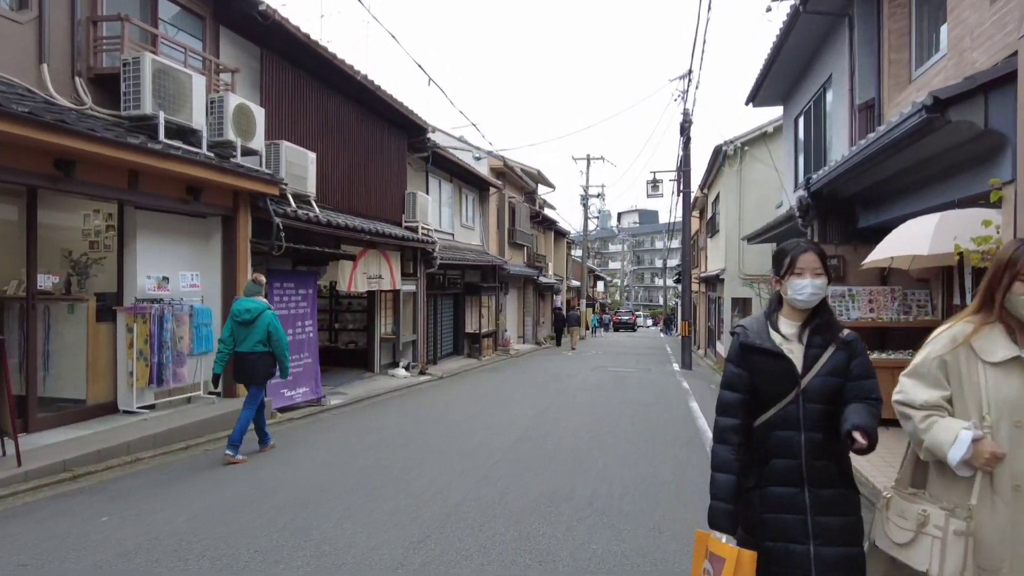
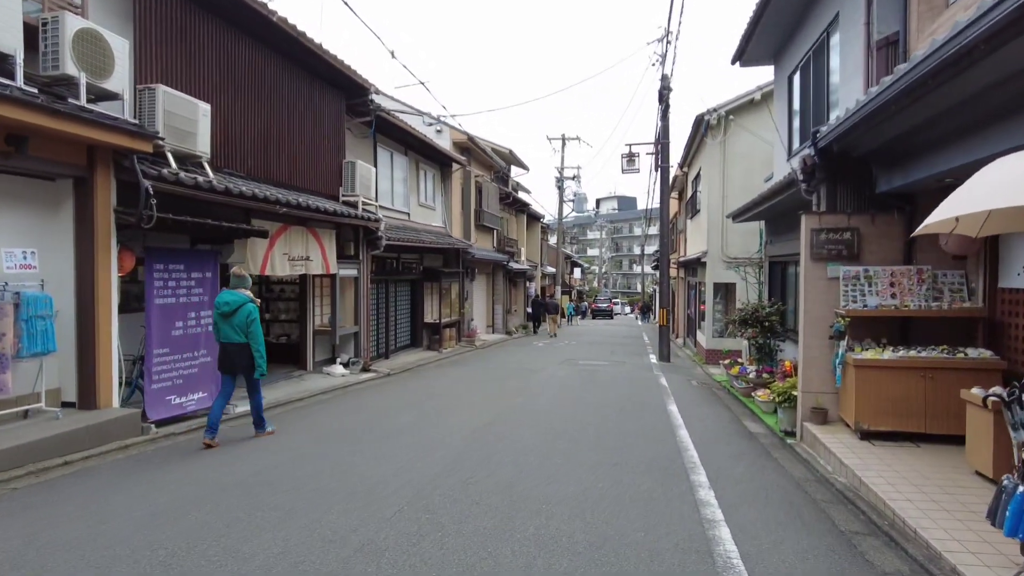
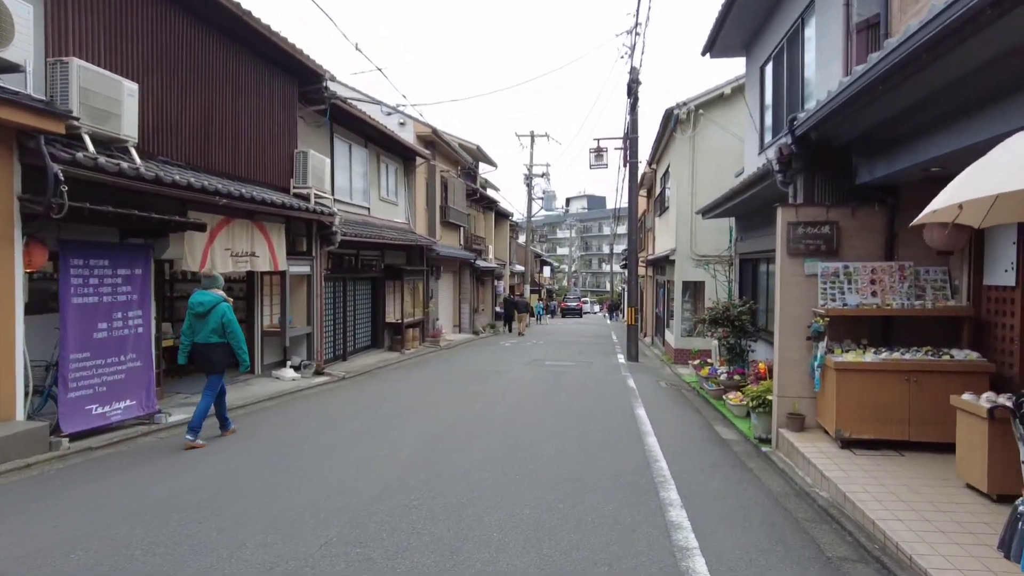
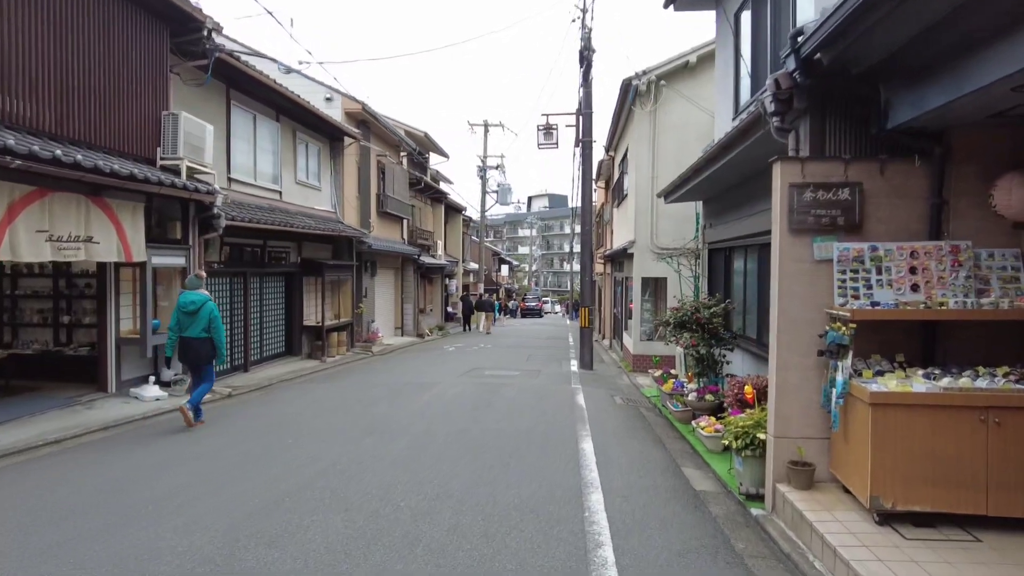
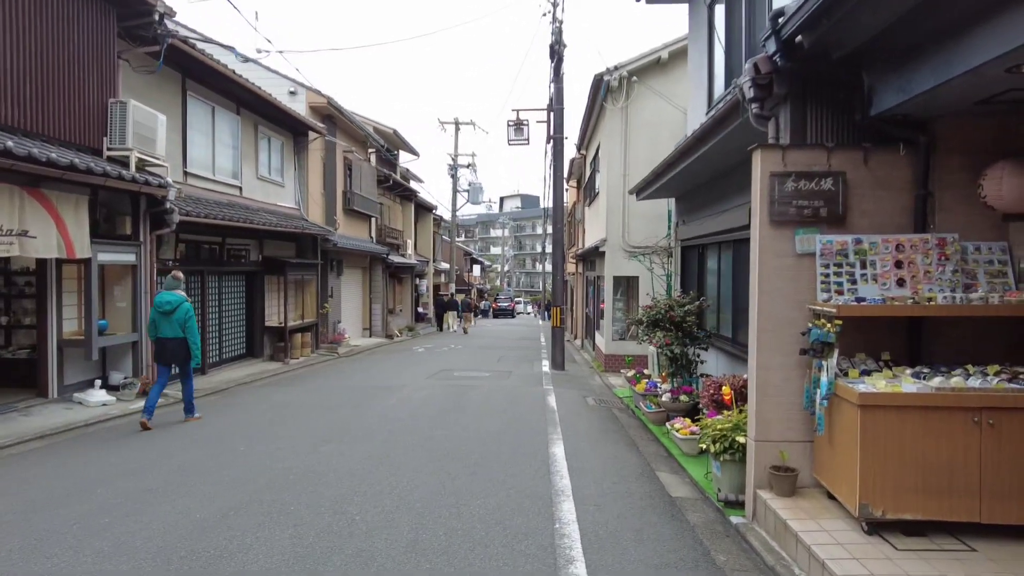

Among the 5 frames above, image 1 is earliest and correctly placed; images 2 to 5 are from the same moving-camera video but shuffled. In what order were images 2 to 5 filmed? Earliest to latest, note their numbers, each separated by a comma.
2, 3, 4, 5
